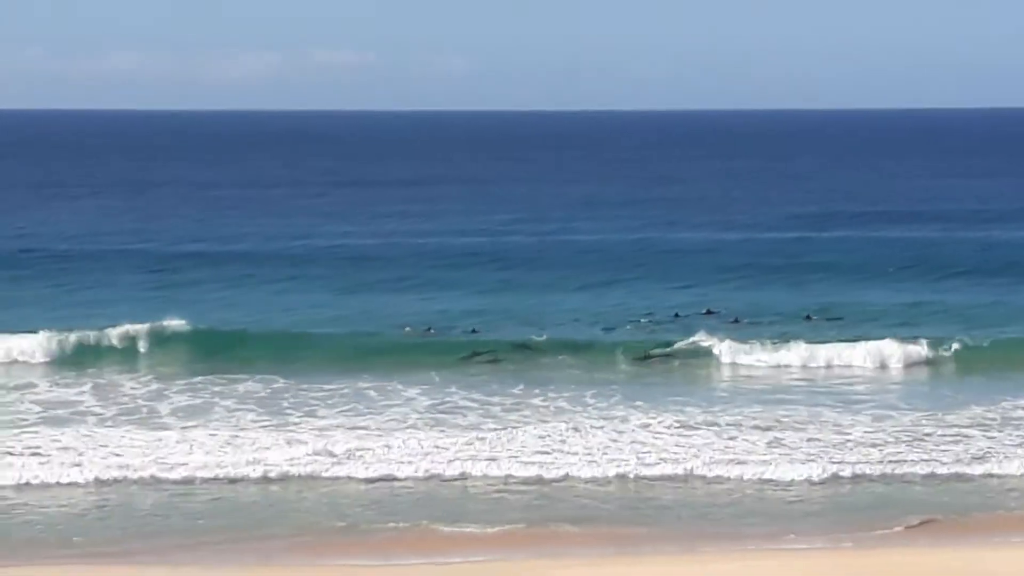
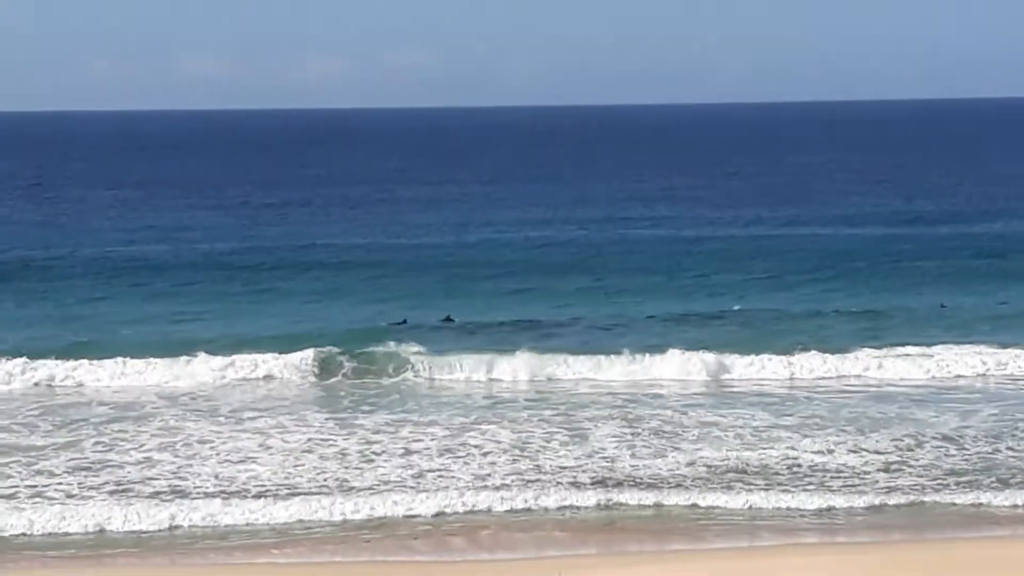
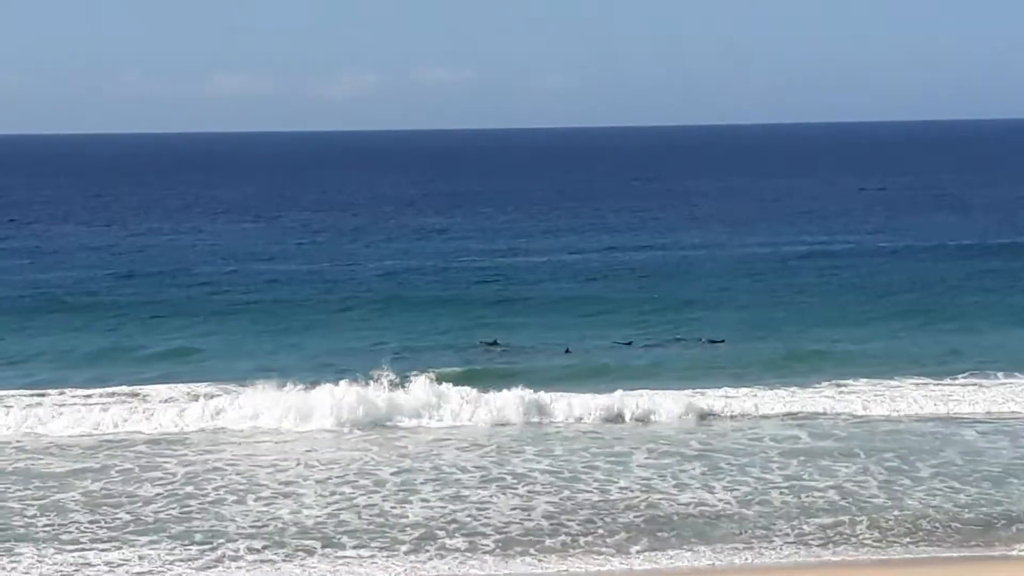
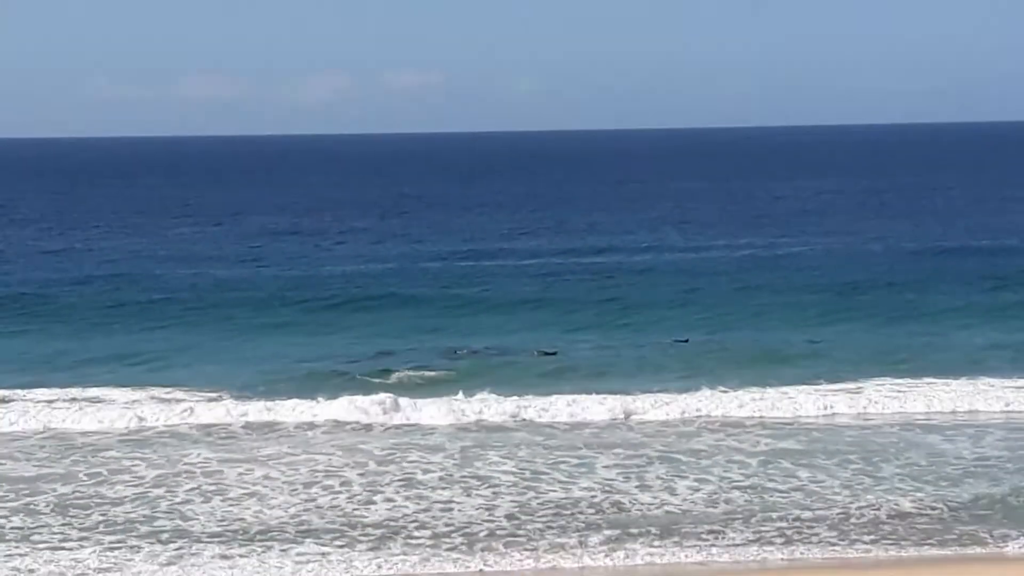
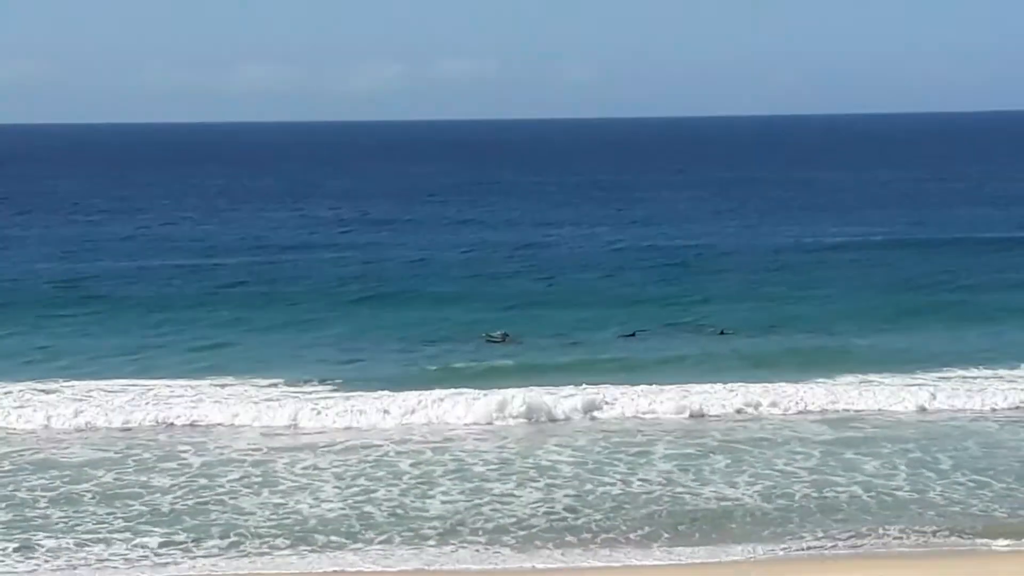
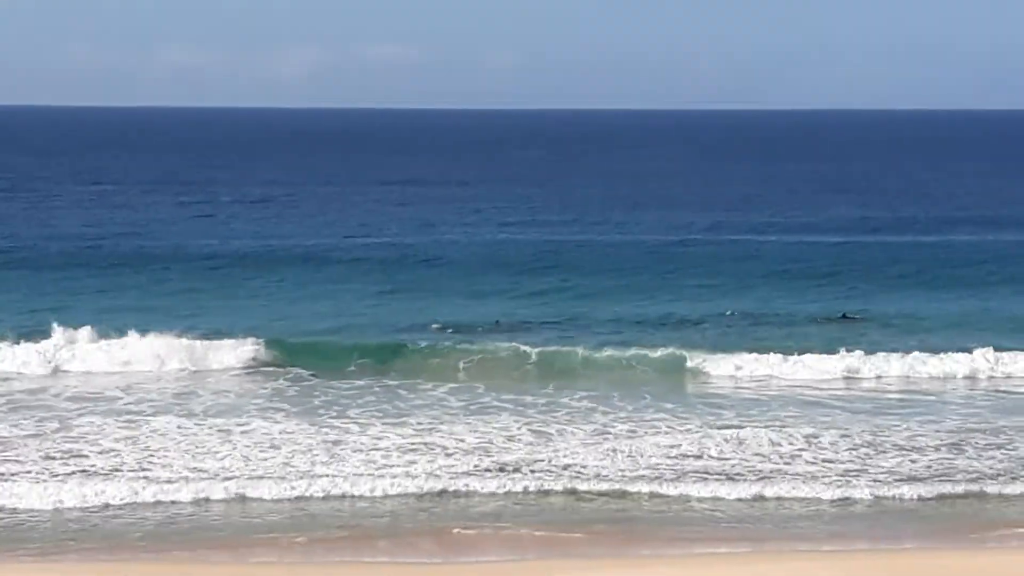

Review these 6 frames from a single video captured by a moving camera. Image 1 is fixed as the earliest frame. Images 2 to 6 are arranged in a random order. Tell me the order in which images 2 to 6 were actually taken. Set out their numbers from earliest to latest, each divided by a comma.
6, 2, 4, 3, 5
